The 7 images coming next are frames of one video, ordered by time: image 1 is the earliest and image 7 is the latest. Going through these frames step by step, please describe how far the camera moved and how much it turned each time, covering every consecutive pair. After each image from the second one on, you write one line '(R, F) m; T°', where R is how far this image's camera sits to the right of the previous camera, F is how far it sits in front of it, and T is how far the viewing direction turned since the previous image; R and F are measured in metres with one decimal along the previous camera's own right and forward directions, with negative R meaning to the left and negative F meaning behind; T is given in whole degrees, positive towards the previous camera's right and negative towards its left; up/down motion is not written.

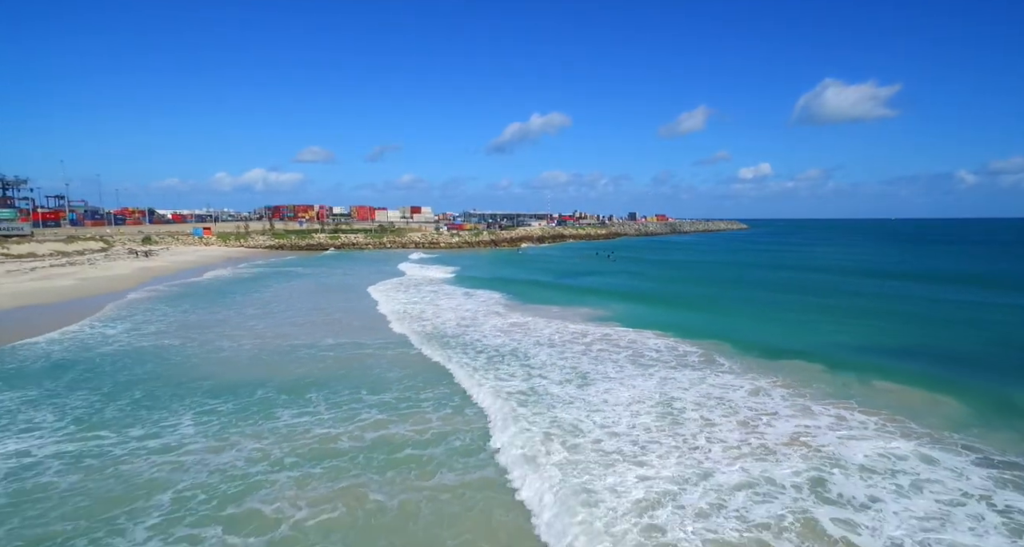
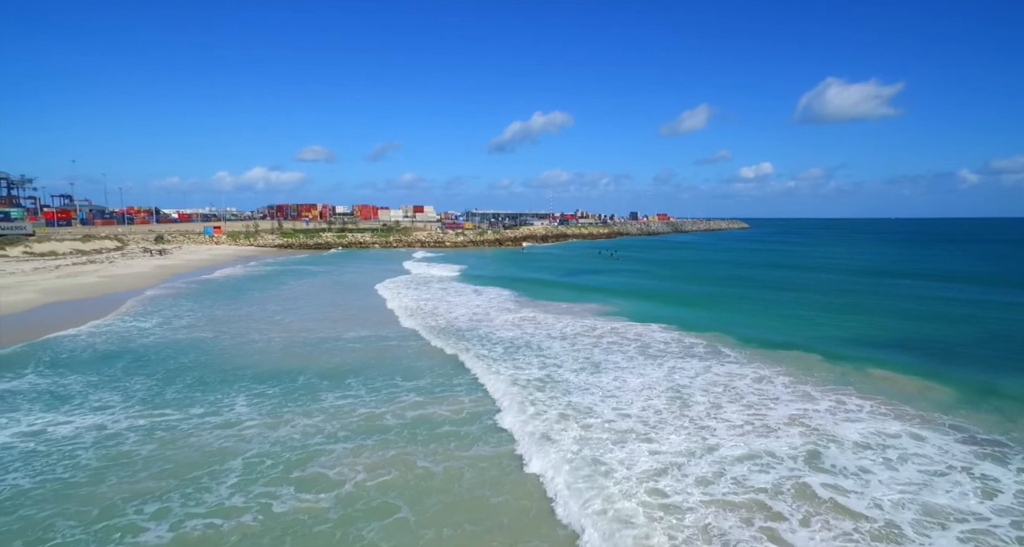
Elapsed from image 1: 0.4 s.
(-0.3, -0.8) m; 0°
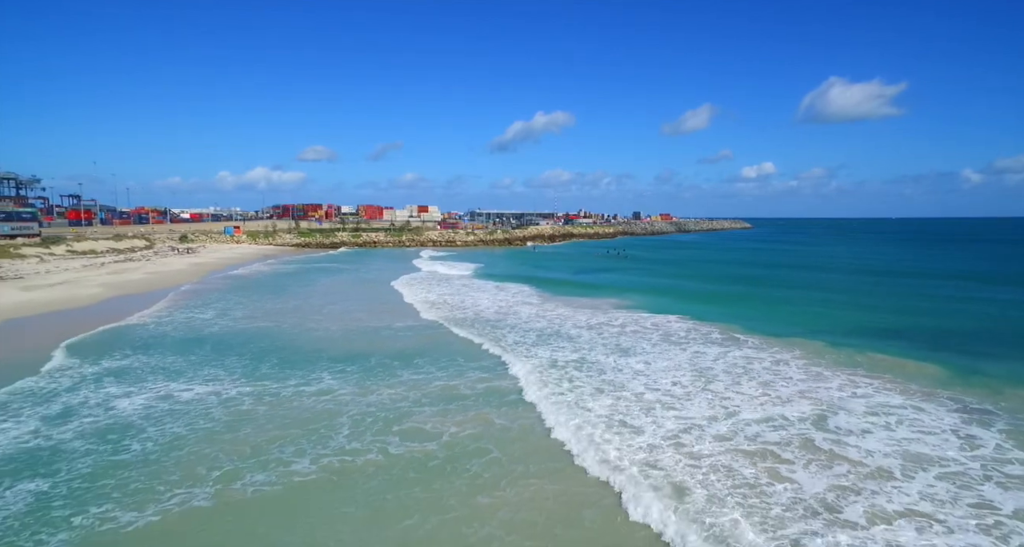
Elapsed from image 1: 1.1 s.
(-0.8, -1.4) m; 0°
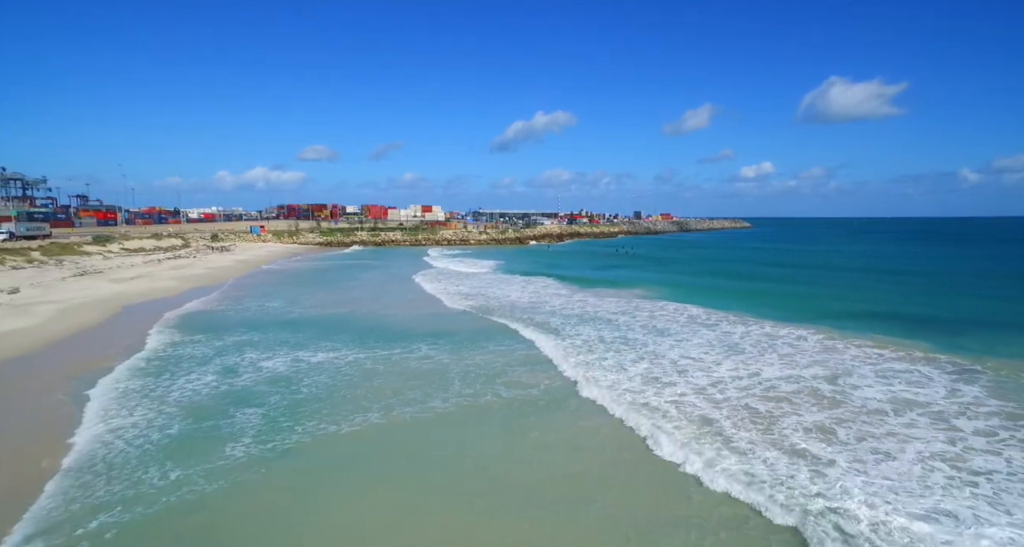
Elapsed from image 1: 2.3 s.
(-1.3, -2.1) m; 0°
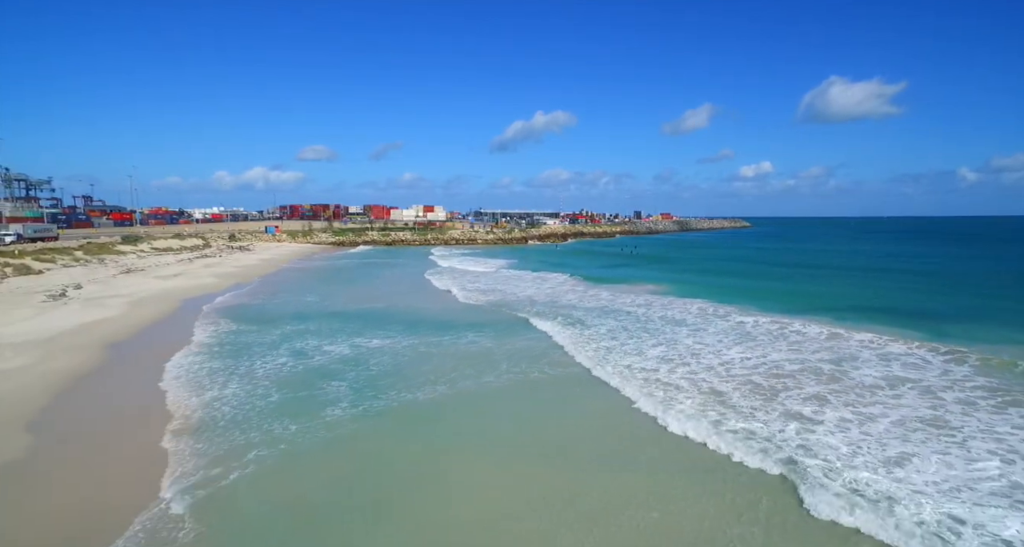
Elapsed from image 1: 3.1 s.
(-0.8, -1.4) m; 0°
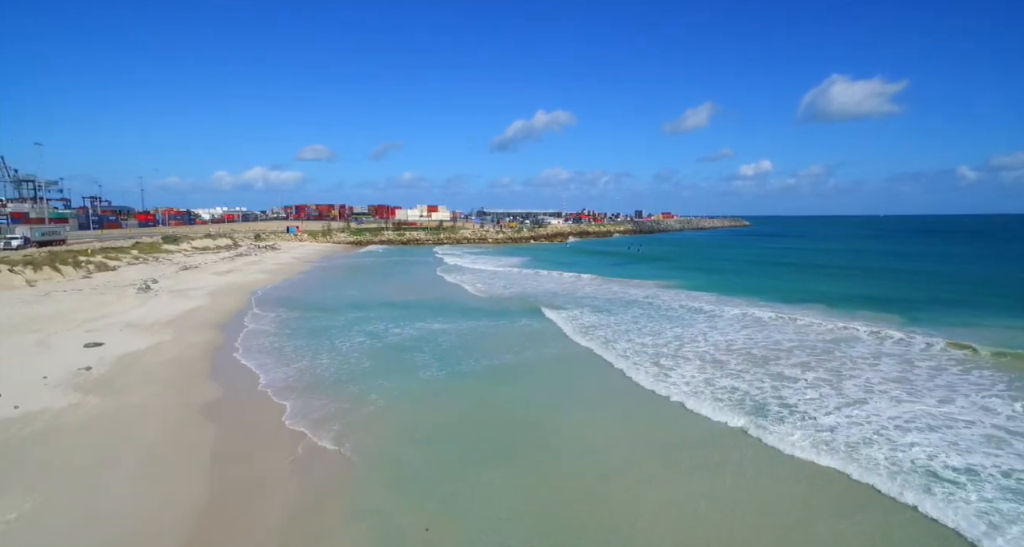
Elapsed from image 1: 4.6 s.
(-1.0, -2.3) m; 0°
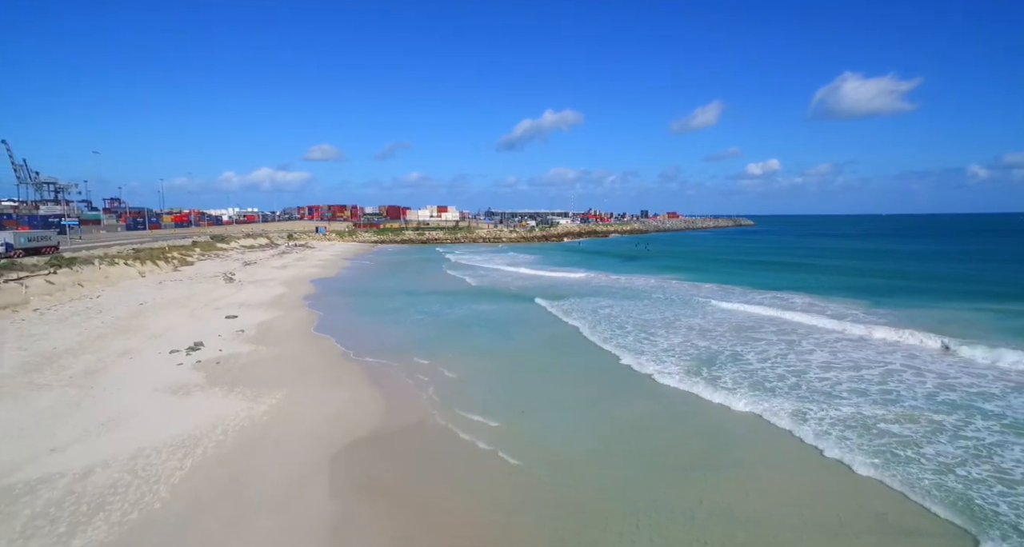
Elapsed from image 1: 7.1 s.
(-0.8, -3.5) m; -1°
